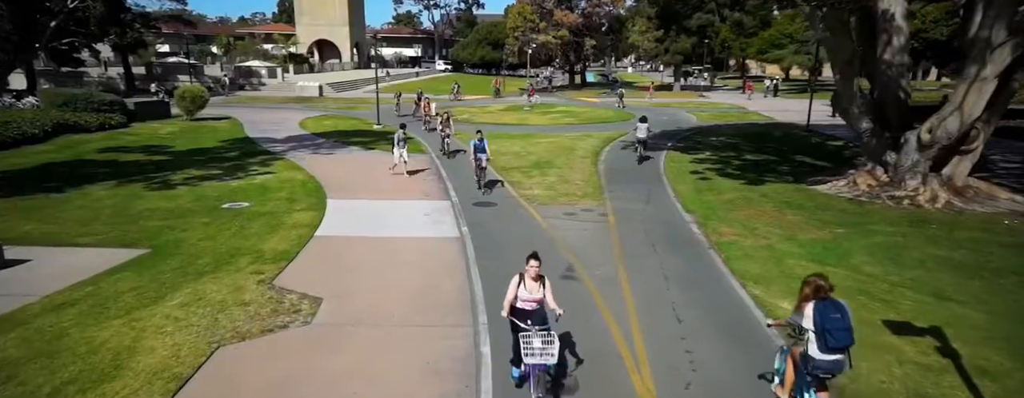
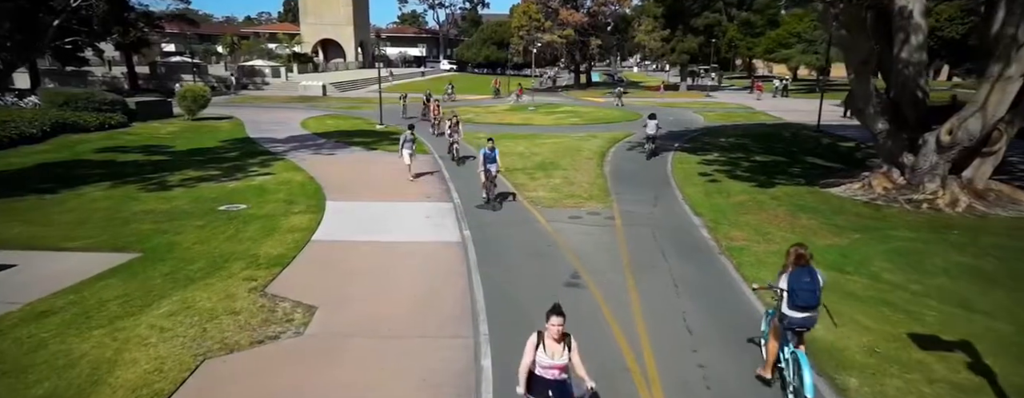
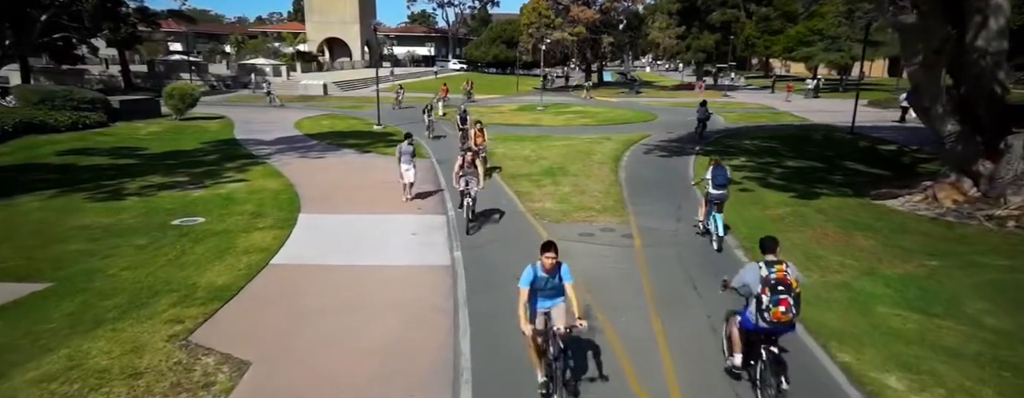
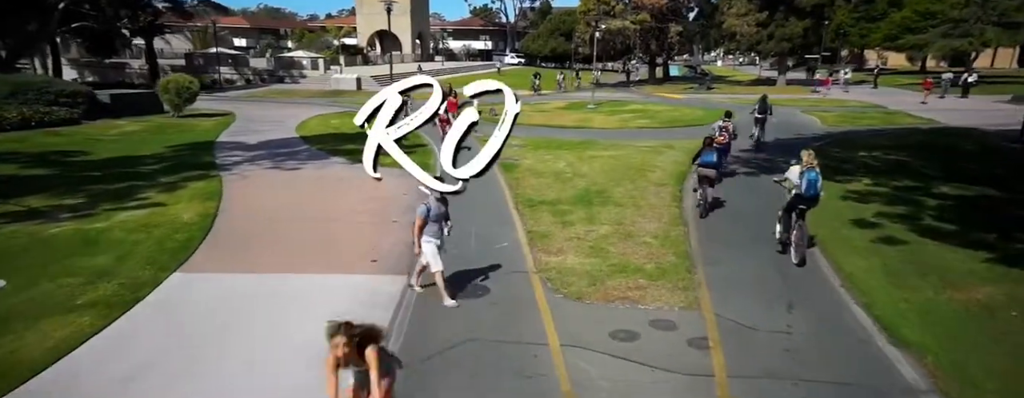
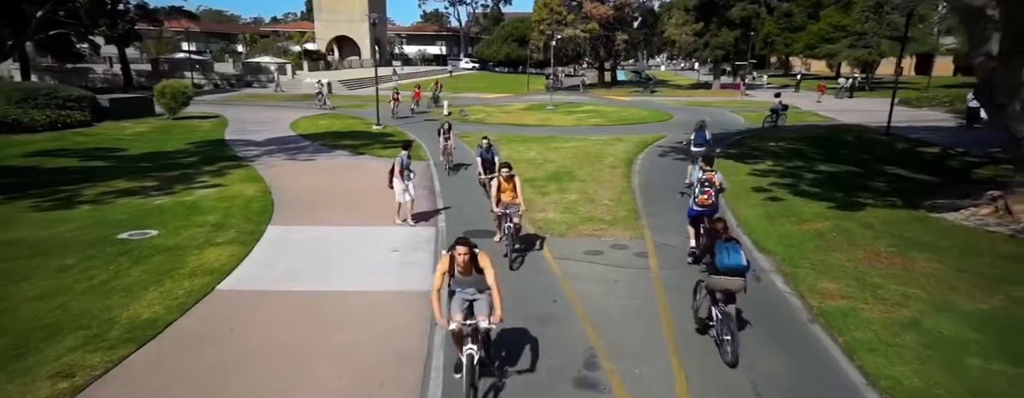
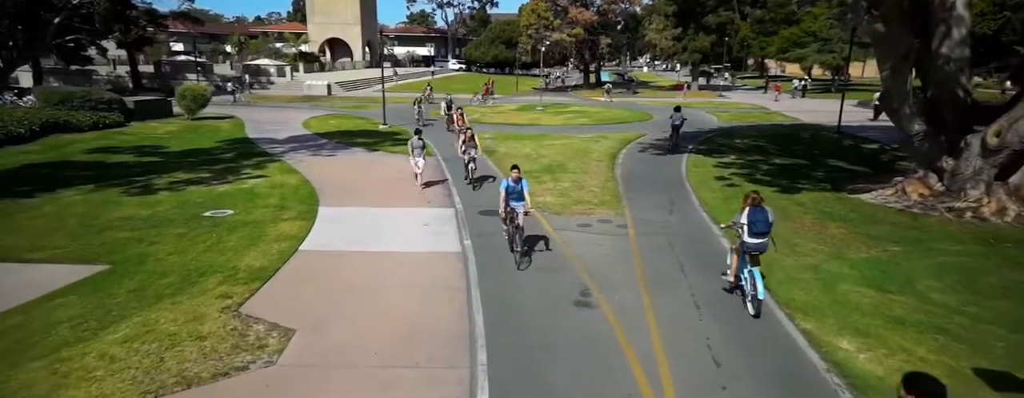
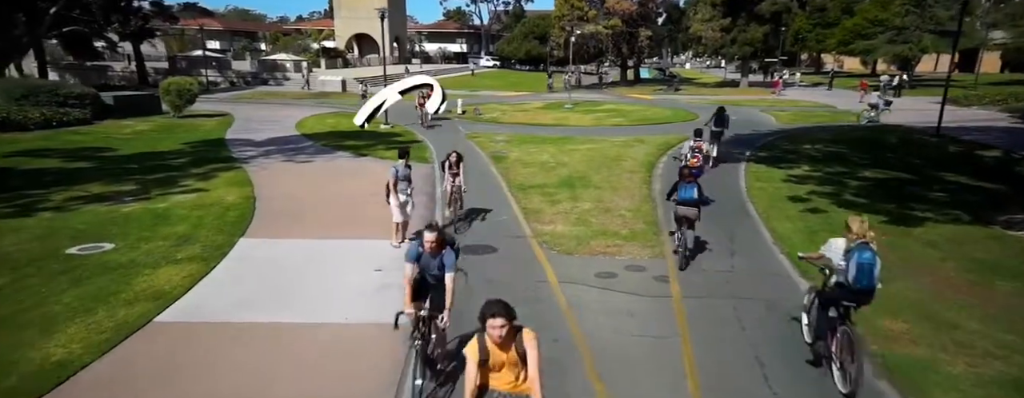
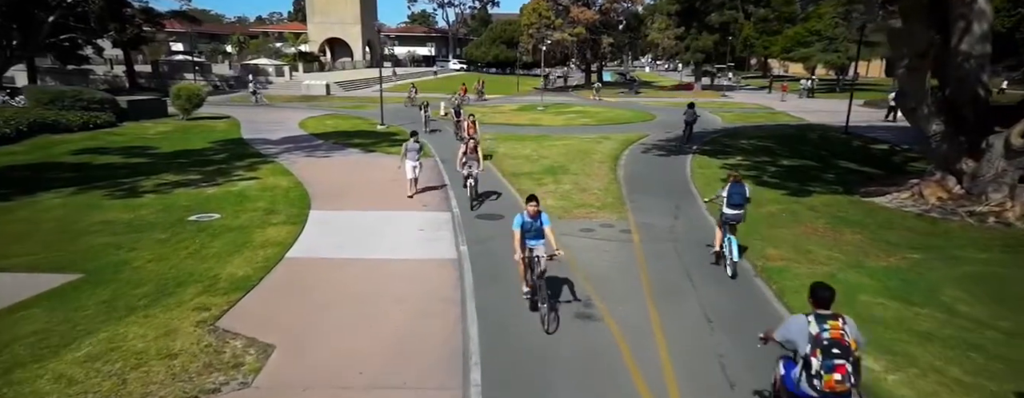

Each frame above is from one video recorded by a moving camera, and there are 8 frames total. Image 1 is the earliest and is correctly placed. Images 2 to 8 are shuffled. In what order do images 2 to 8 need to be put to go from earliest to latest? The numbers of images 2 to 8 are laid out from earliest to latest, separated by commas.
2, 6, 8, 3, 5, 7, 4
